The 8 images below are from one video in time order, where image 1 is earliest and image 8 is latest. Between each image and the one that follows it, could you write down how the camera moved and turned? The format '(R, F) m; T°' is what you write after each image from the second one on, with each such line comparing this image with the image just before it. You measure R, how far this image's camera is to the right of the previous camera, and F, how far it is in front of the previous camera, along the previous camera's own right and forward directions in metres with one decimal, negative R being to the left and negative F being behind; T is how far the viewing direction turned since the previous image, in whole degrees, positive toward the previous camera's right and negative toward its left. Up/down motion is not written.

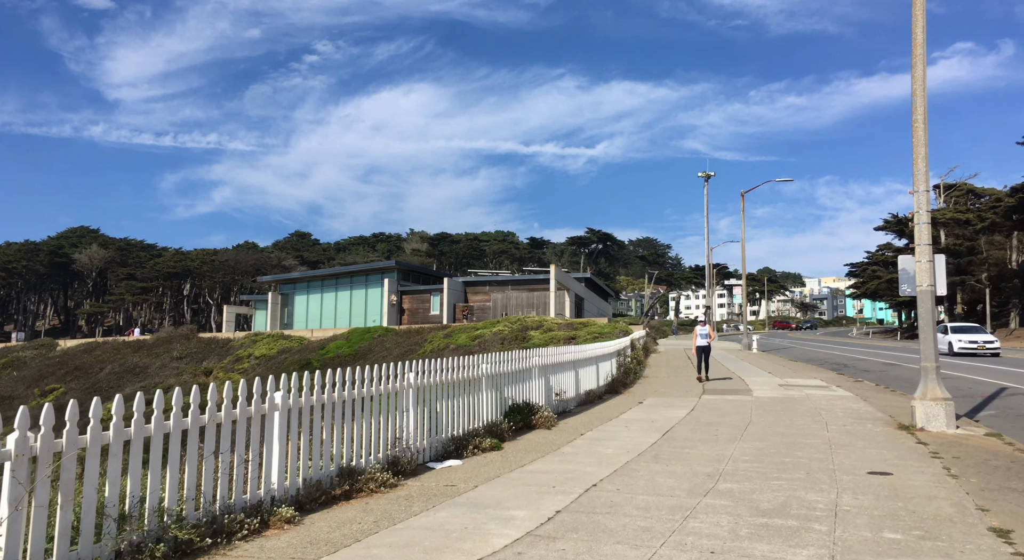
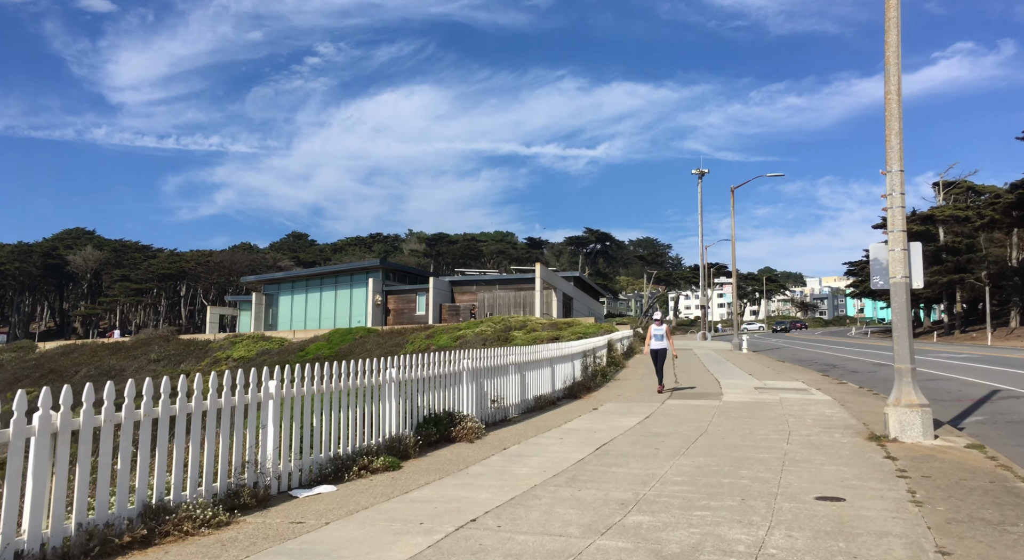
(+1.0, +1.0) m; 0°
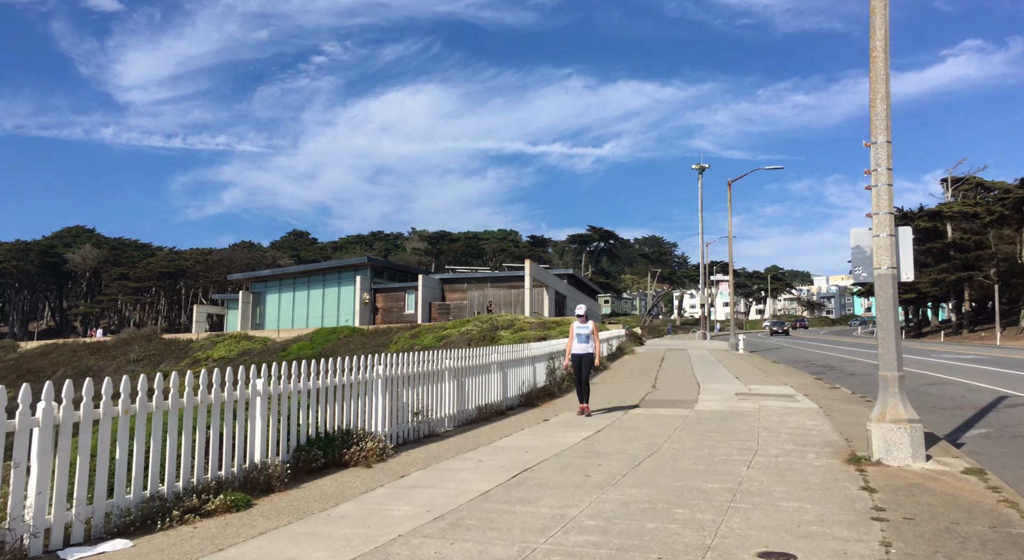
(+1.0, +1.3) m; 0°
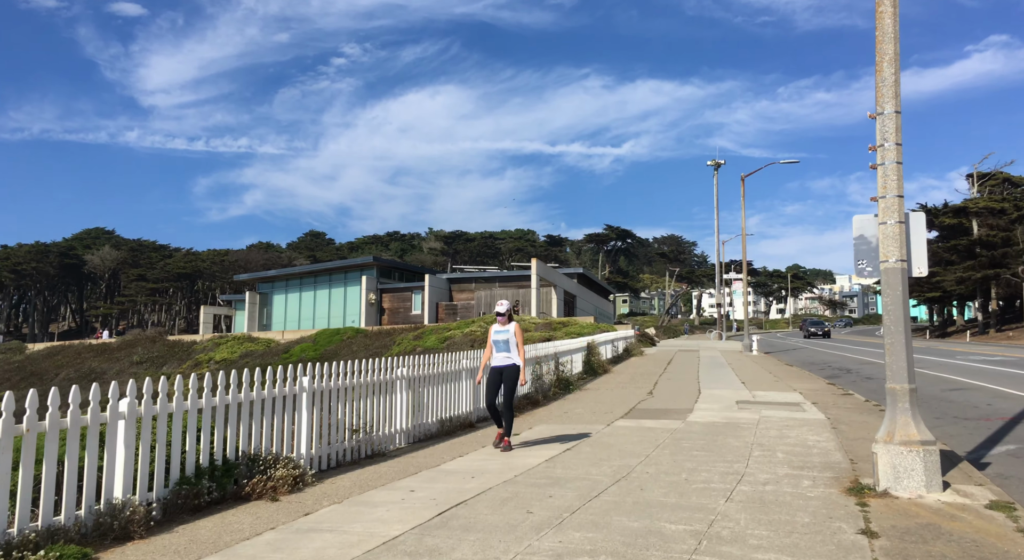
(+0.7, +1.0) m; -2°
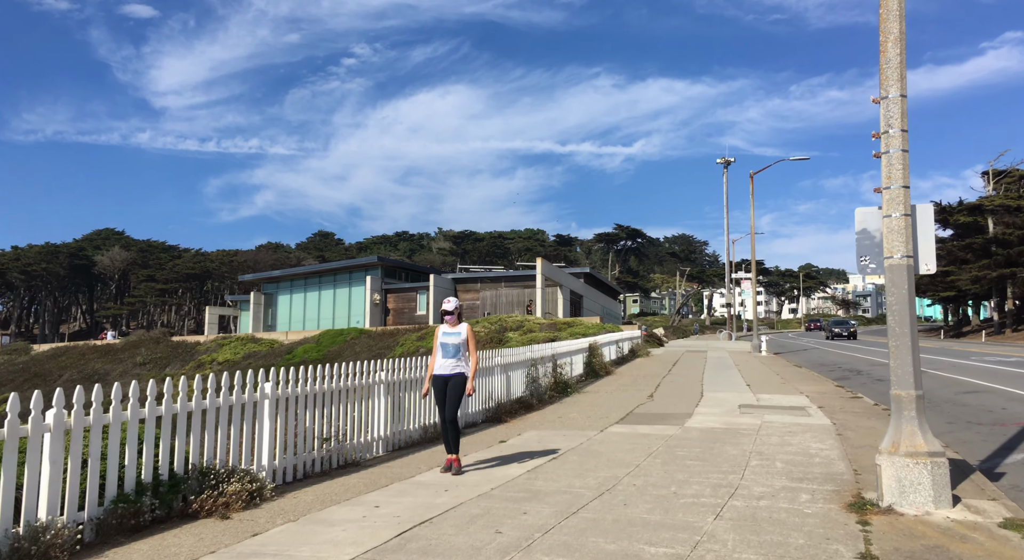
(+0.3, +0.4) m; -1°
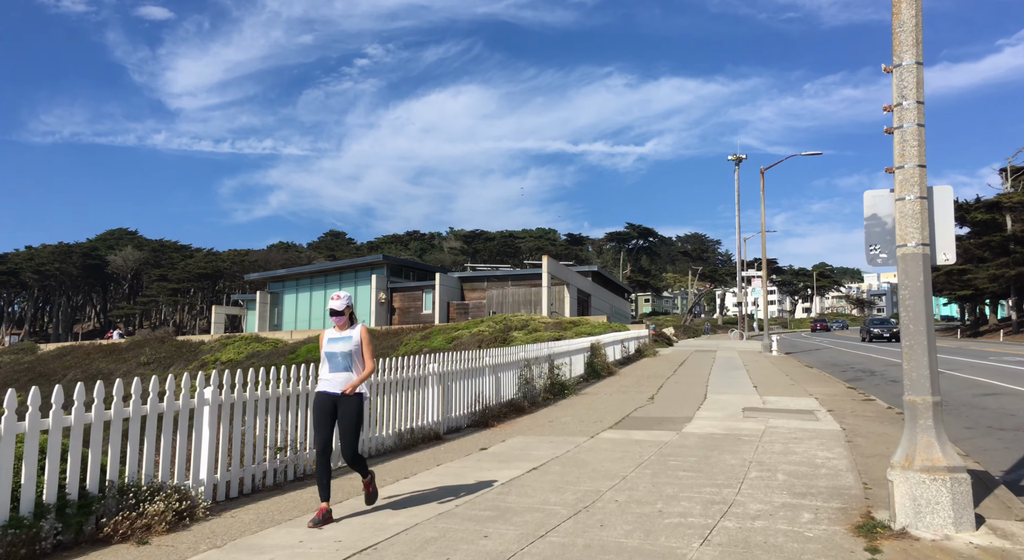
(+0.4, +0.6) m; -1°
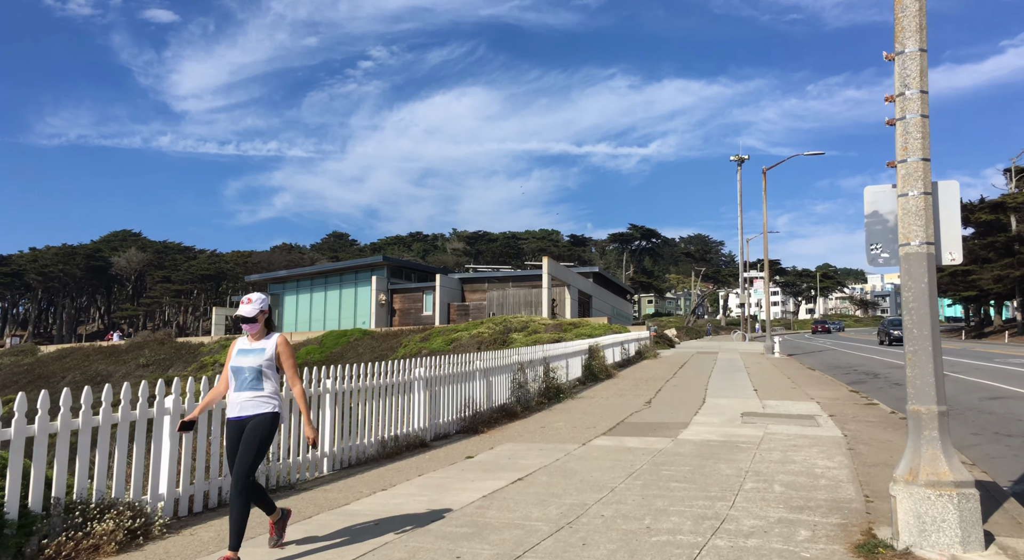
(+0.2, +0.3) m; 0°
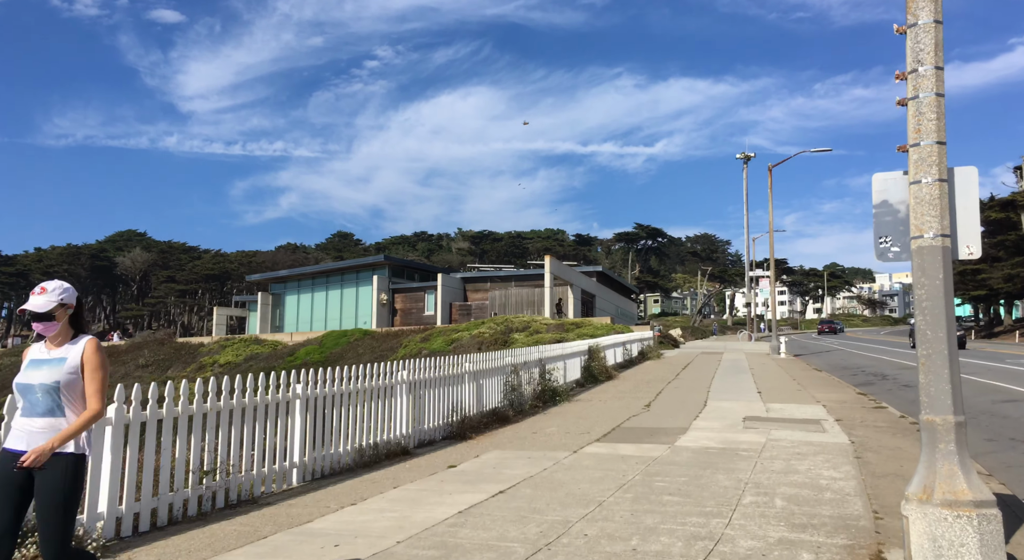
(+0.2, +0.4) m; -1°
